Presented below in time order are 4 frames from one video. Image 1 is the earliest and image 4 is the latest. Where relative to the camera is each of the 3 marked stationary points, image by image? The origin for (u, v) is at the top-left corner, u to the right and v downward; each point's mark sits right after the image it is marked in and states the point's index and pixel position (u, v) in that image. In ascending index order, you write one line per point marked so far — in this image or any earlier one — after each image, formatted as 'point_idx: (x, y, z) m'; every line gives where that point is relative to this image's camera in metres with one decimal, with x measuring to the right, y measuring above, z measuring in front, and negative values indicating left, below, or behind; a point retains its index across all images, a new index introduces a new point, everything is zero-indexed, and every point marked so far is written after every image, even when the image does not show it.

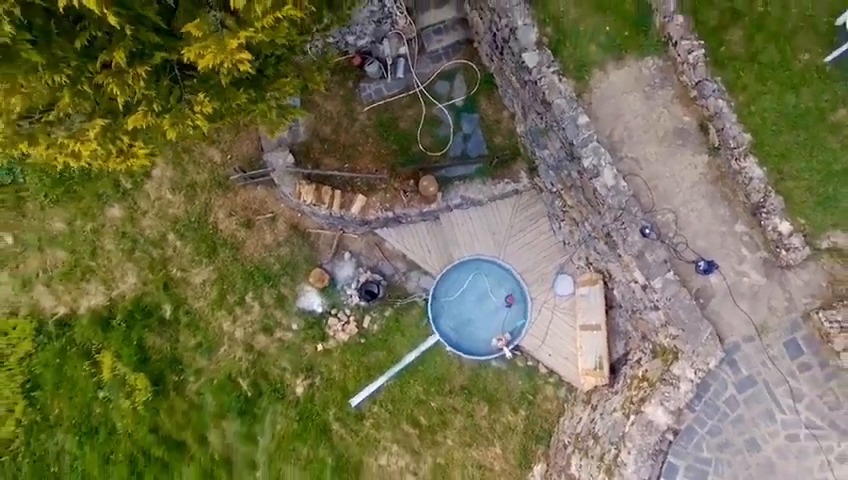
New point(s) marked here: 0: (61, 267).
0: (-7.8, -0.6, +10.7) m
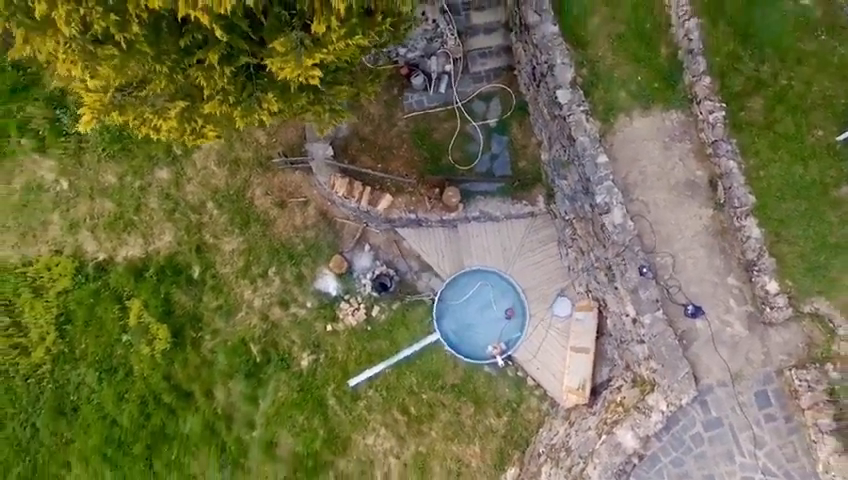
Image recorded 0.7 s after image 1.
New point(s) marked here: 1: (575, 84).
0: (-7.5, +0.5, +11.7) m
1: (+2.7, +2.7, +8.8) m
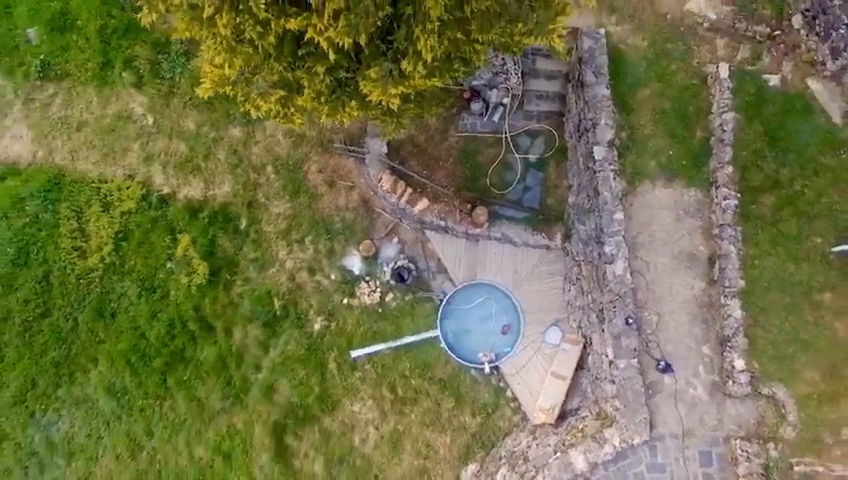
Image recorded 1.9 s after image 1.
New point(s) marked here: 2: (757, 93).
0: (-6.5, +2.2, +13.2) m
1: (+3.7, +1.9, +9.8) m
2: (+6.5, +2.9, +9.7) m
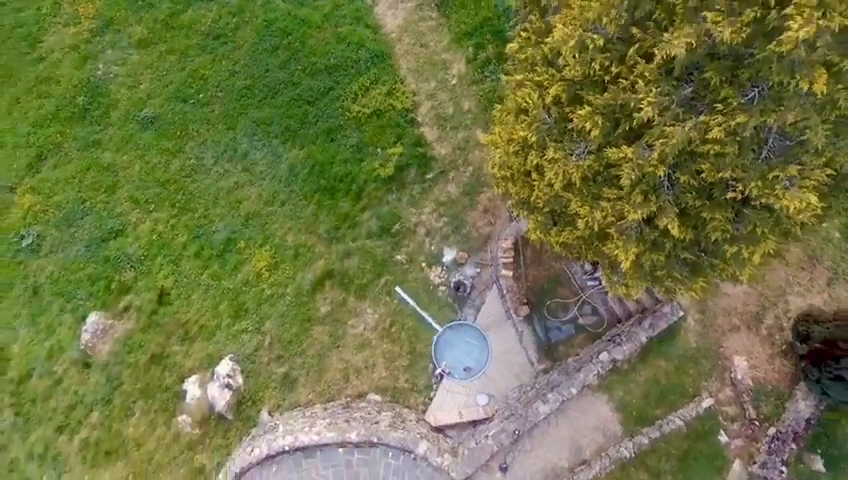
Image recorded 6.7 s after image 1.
0: (+0.7, +4.9, +19.0) m
1: (+5.4, -3.5, +14.2) m
2: (+7.7, -5.2, +13.5) m
